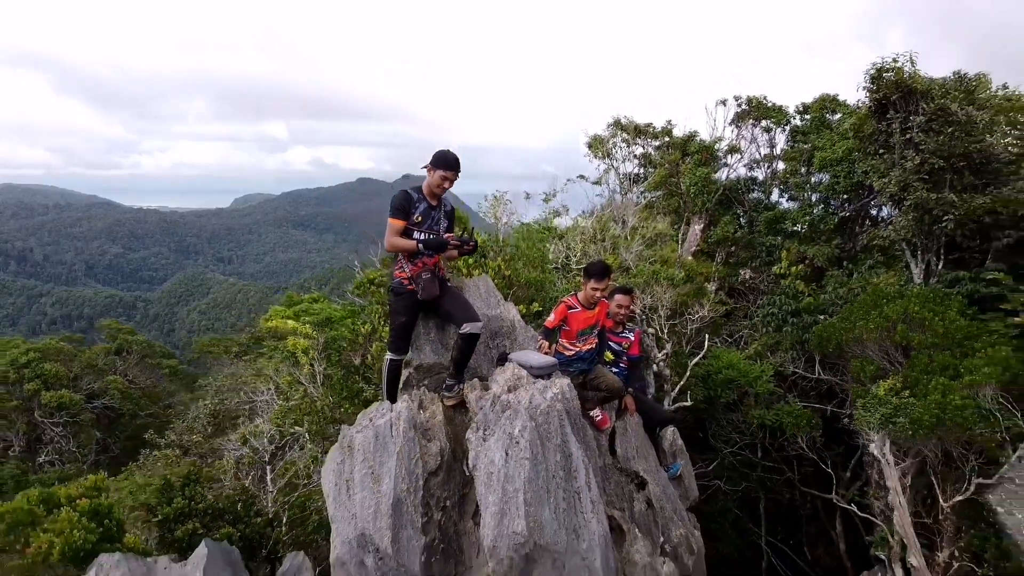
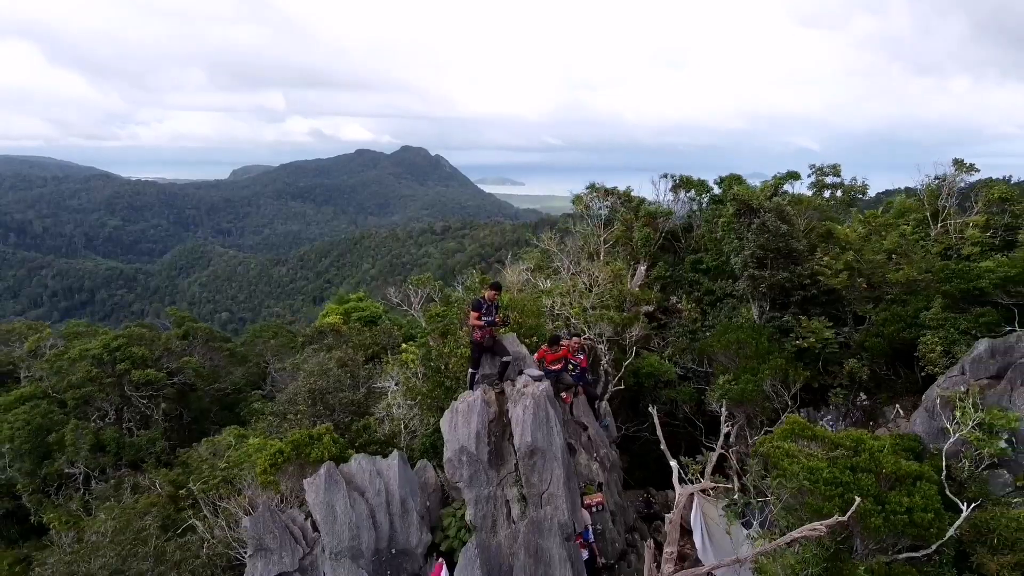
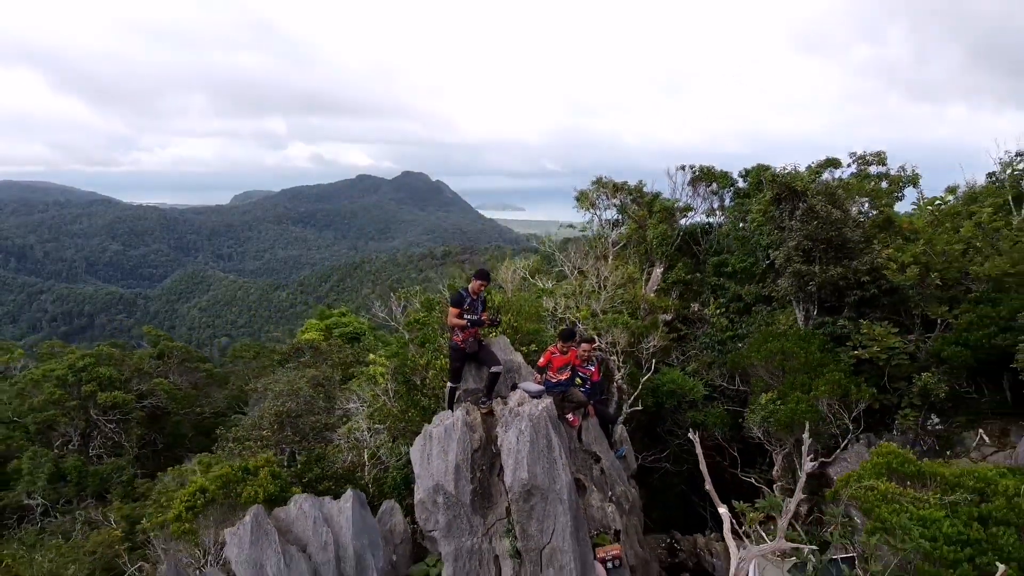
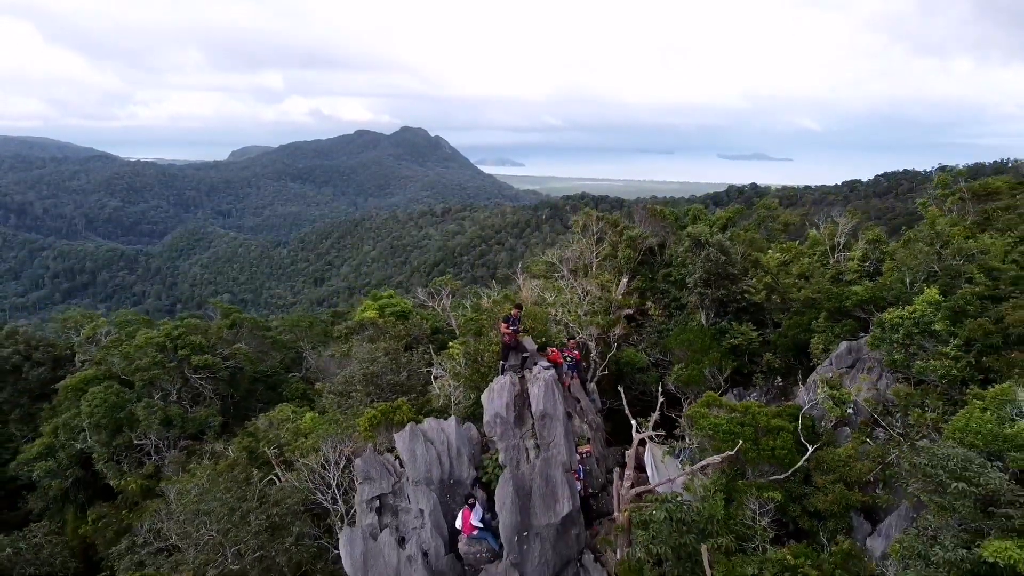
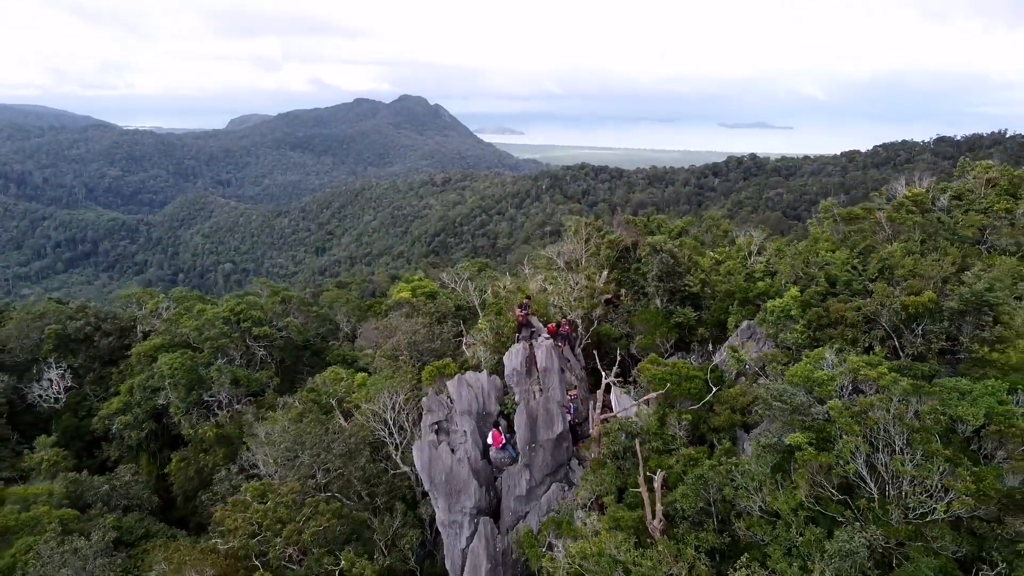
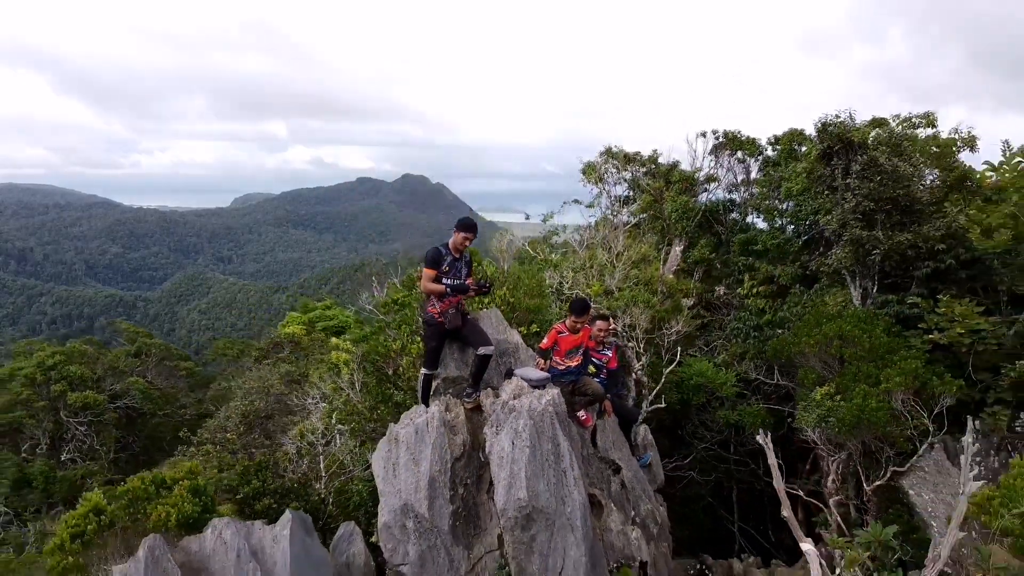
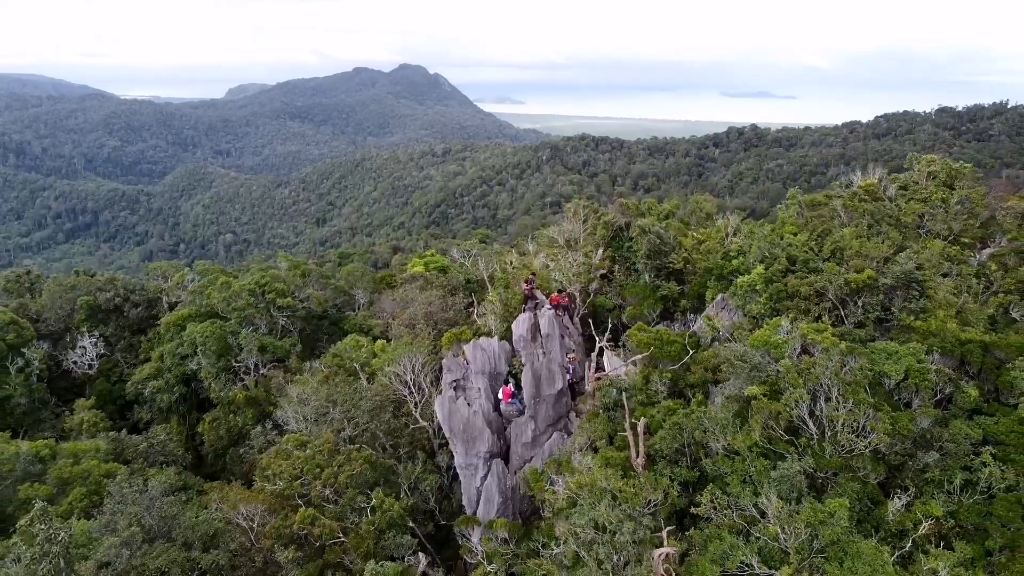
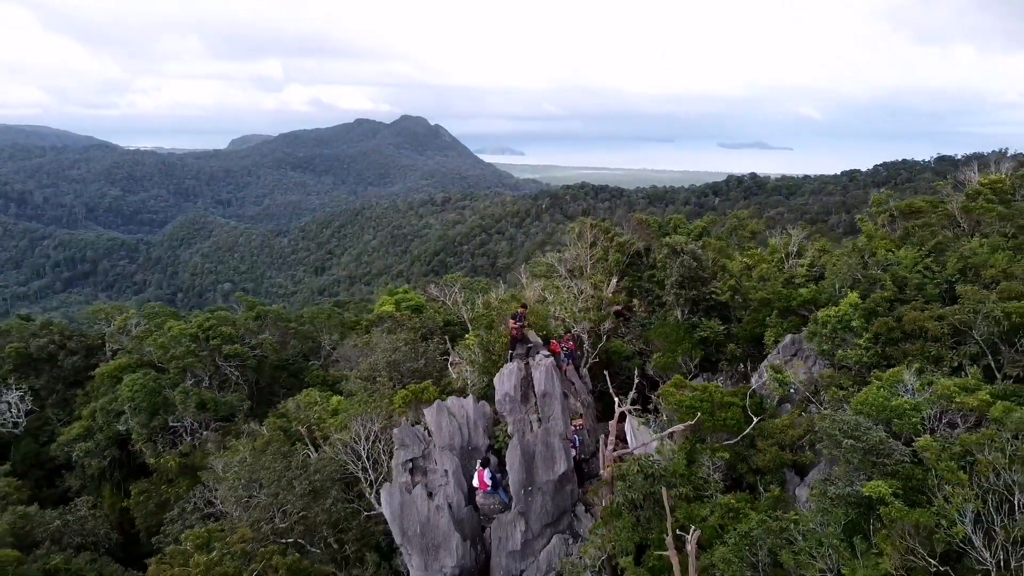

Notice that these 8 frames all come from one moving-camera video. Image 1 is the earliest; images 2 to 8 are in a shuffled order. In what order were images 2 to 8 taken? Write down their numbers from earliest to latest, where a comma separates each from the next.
6, 3, 2, 4, 8, 5, 7
